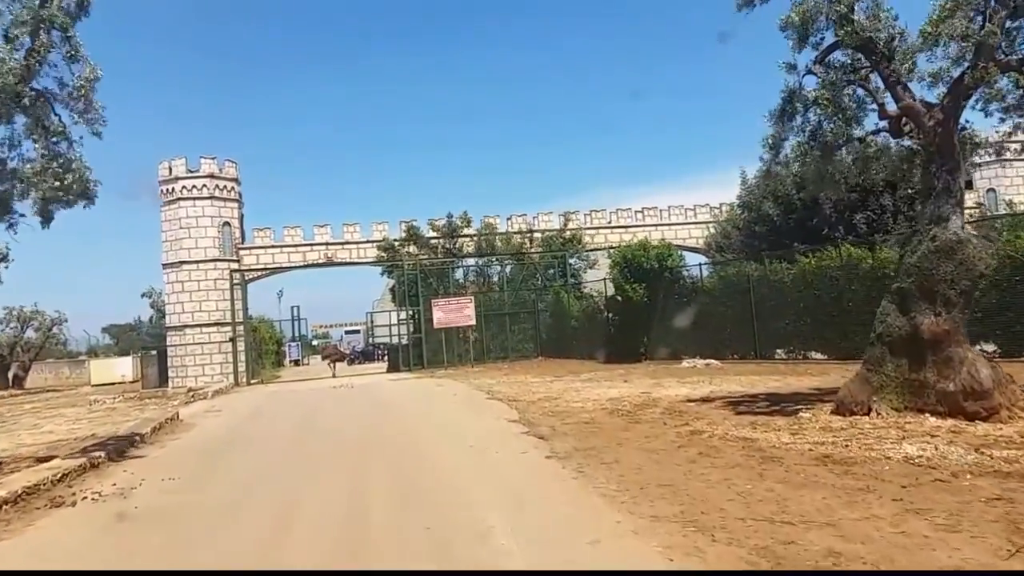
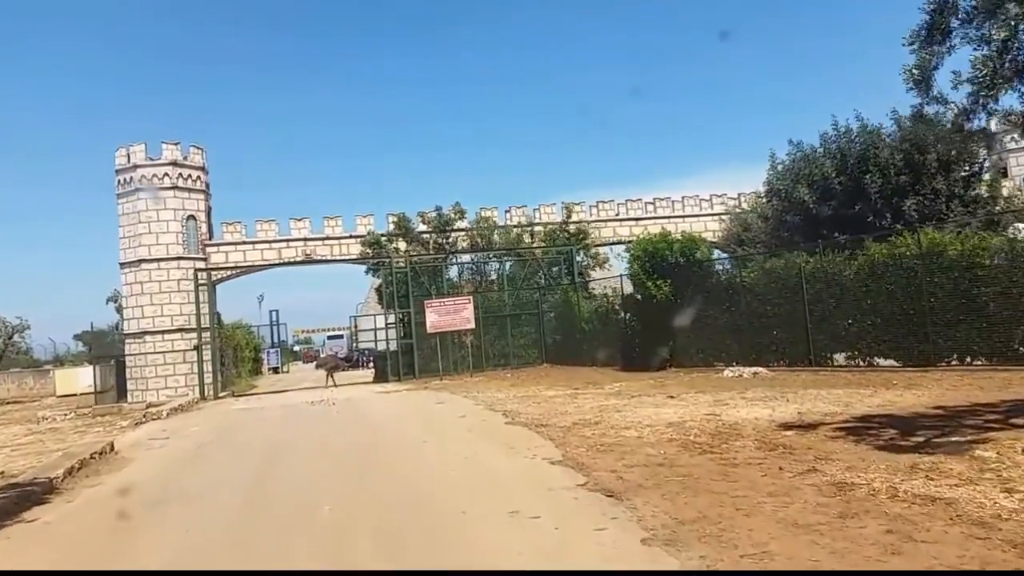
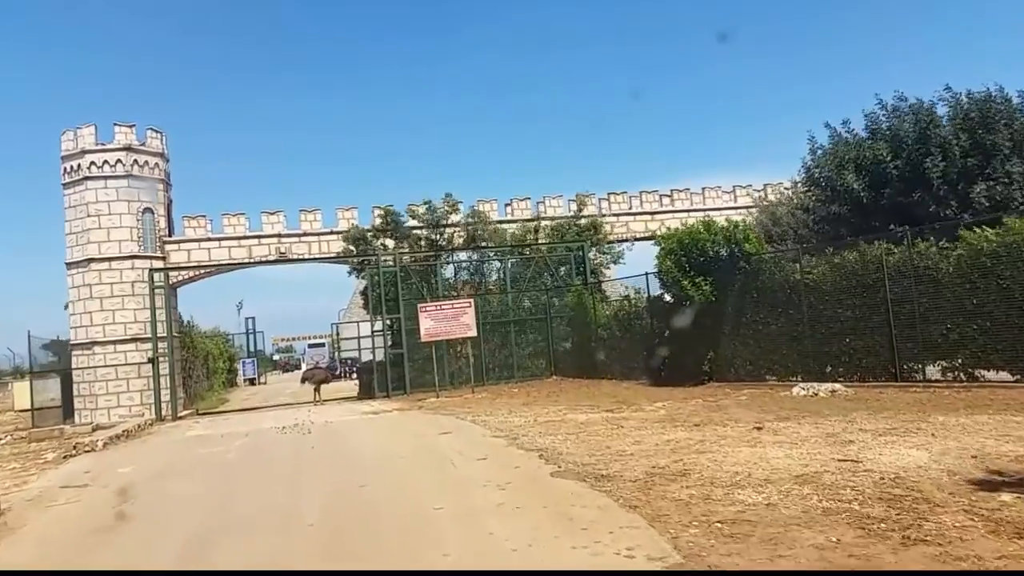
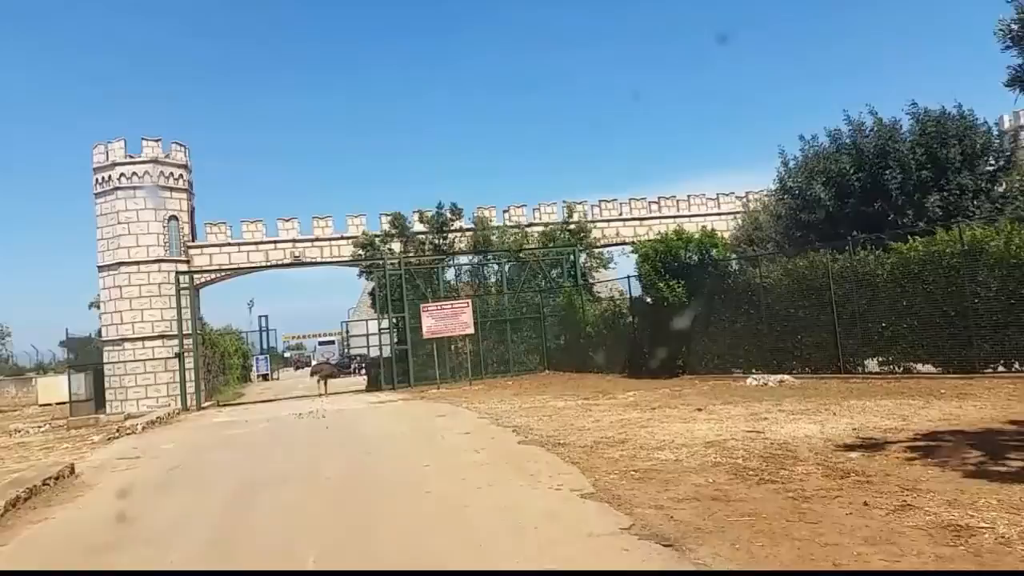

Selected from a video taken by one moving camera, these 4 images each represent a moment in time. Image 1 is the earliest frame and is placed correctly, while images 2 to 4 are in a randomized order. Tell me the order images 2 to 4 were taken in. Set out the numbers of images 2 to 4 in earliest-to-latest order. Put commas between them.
2, 4, 3
